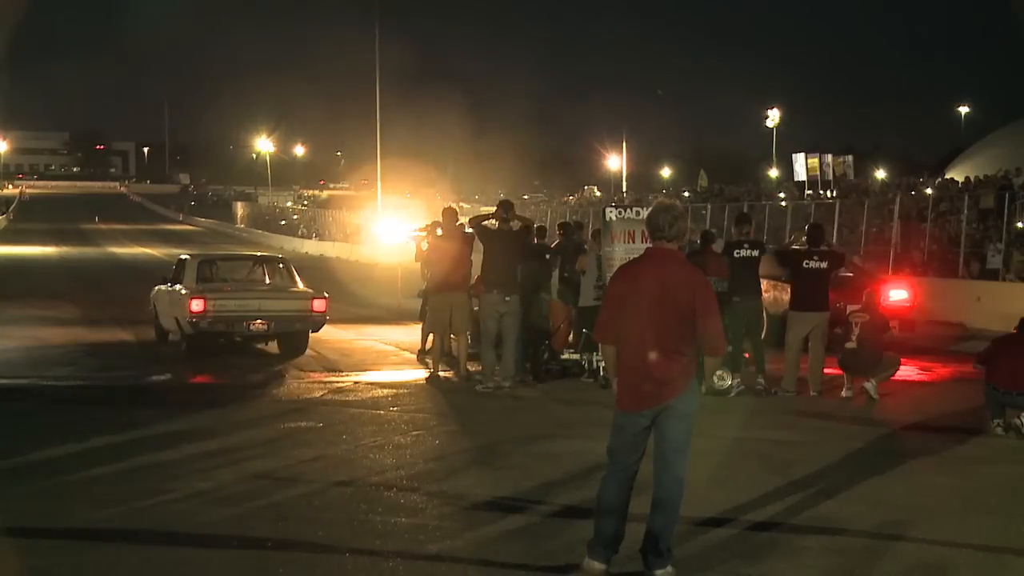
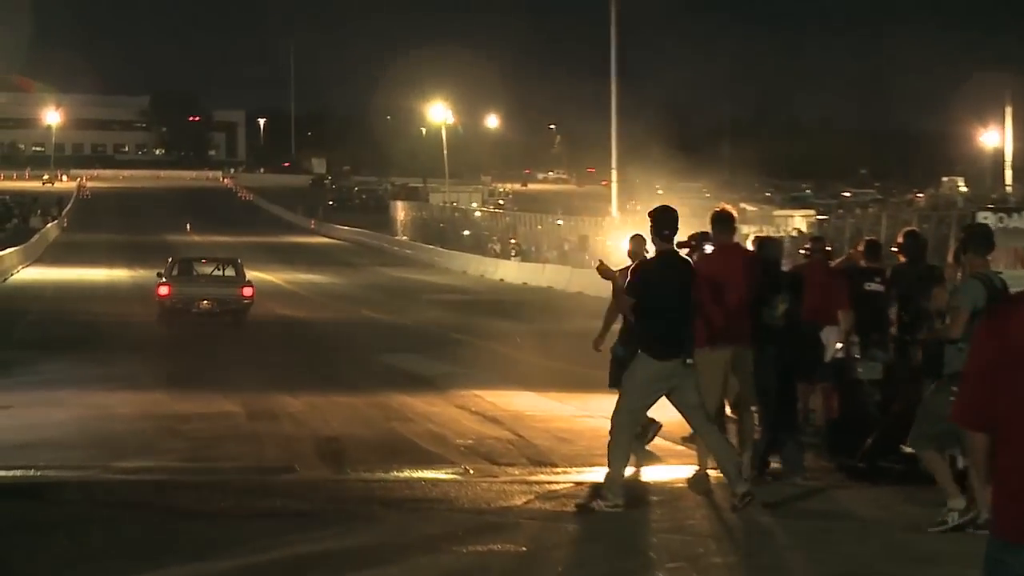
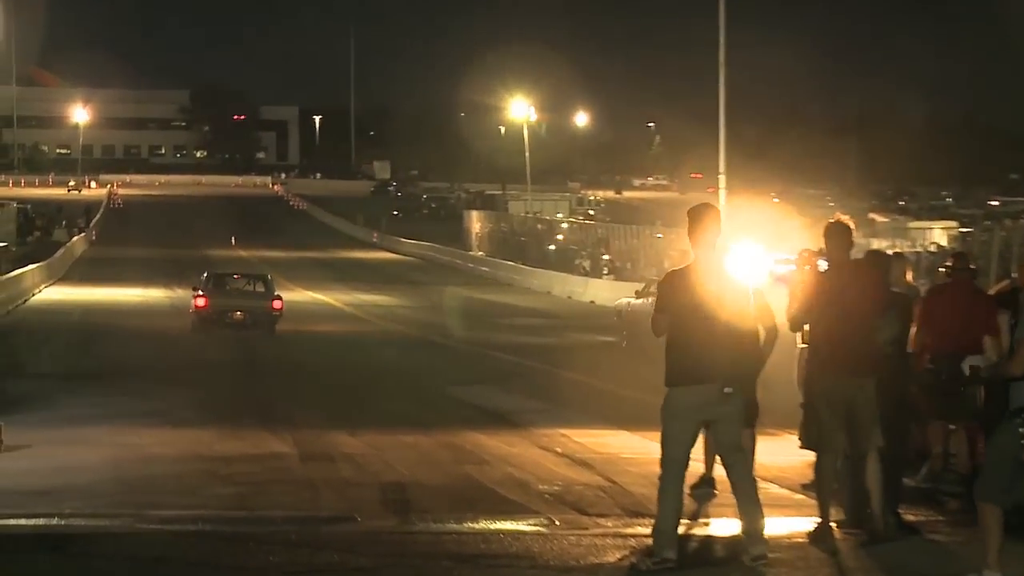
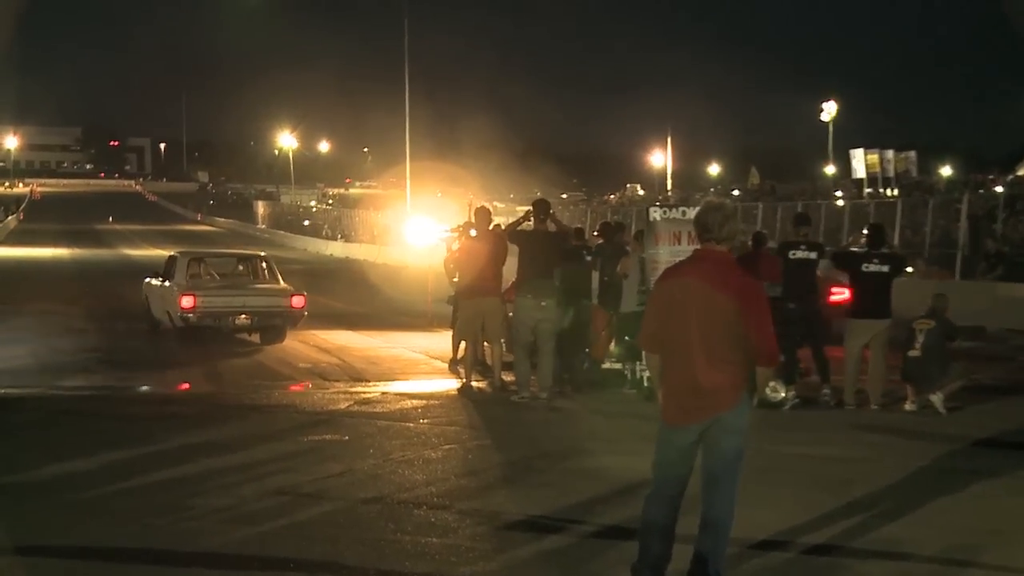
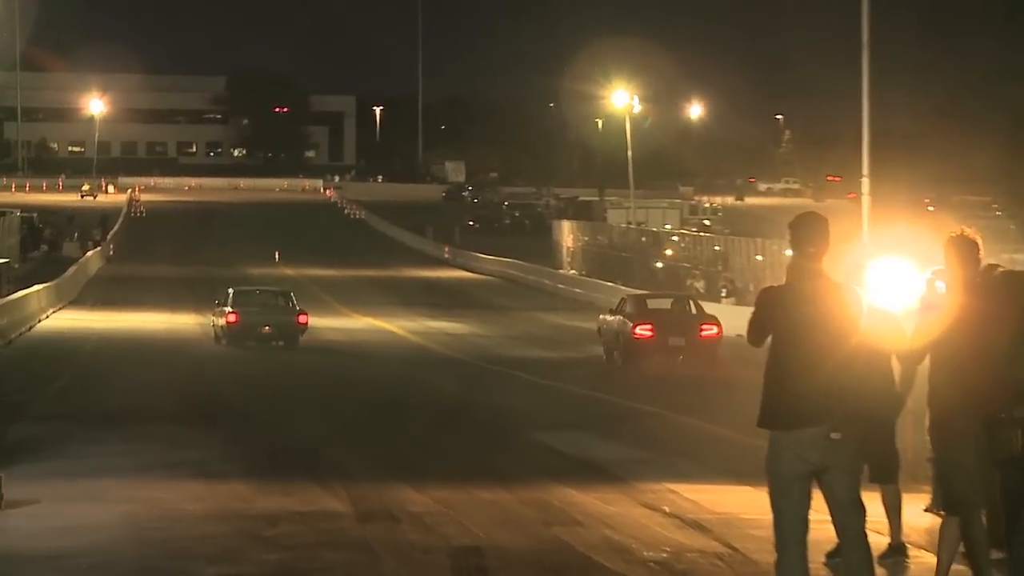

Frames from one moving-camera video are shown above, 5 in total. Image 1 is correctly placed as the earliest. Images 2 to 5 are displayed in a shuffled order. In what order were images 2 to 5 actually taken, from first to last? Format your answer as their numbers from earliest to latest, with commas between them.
4, 2, 3, 5
